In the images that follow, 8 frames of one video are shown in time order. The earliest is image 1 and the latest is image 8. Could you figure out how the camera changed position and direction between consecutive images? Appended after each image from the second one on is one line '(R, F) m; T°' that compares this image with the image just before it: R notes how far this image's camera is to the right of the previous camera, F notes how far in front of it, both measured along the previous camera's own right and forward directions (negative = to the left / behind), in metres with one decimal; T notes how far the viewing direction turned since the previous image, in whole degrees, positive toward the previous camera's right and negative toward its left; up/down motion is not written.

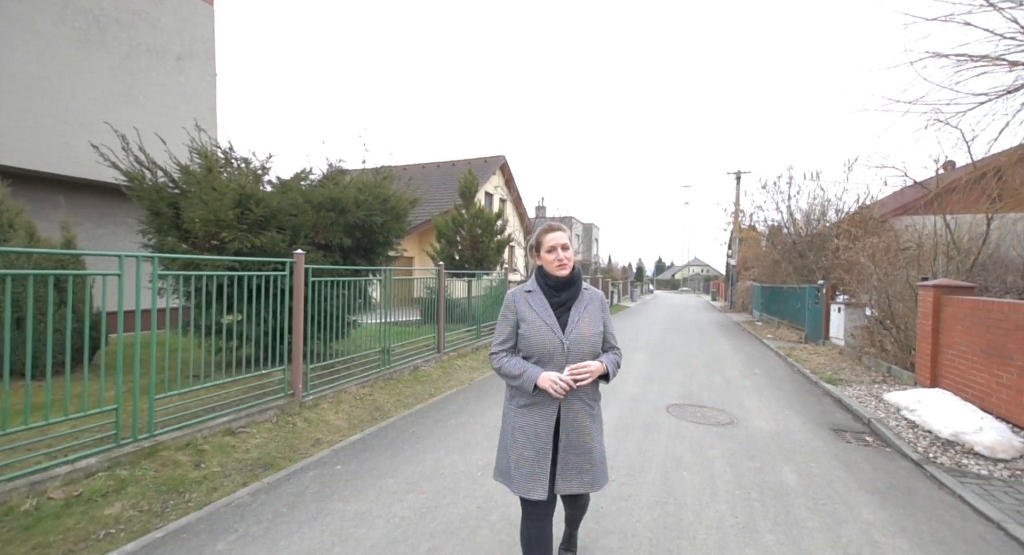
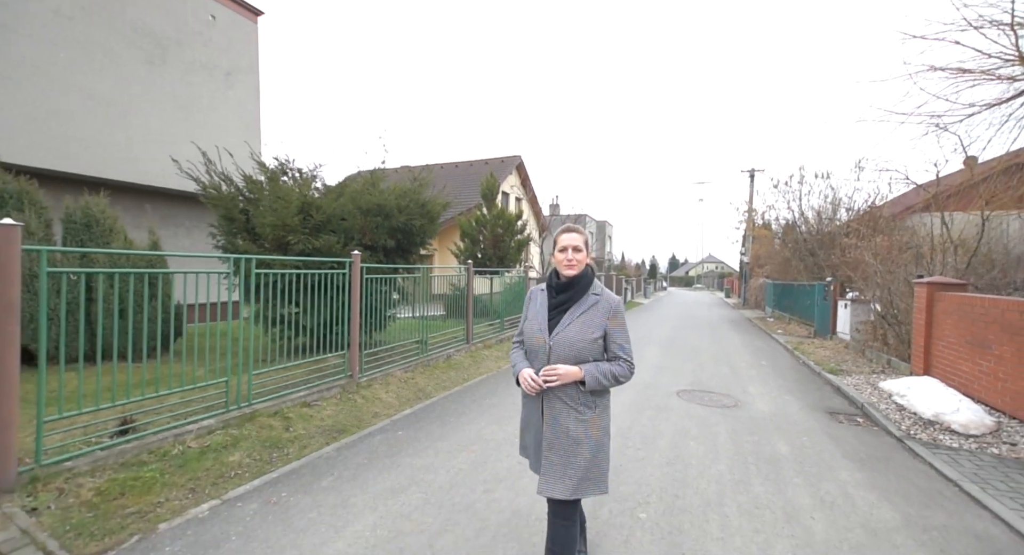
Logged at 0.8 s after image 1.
(-0.2, -0.7) m; -2°
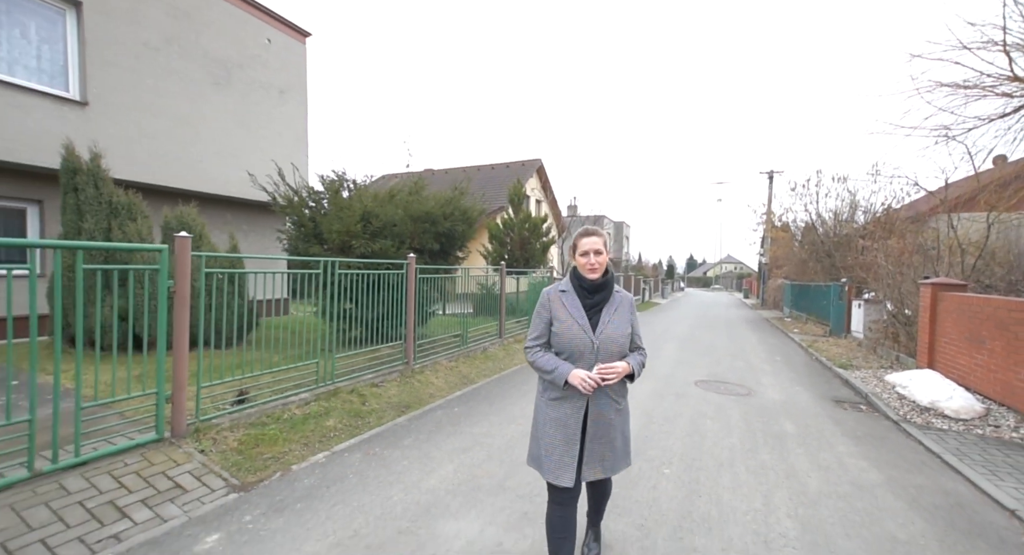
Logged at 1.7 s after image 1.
(-0.3, -0.8) m; -2°
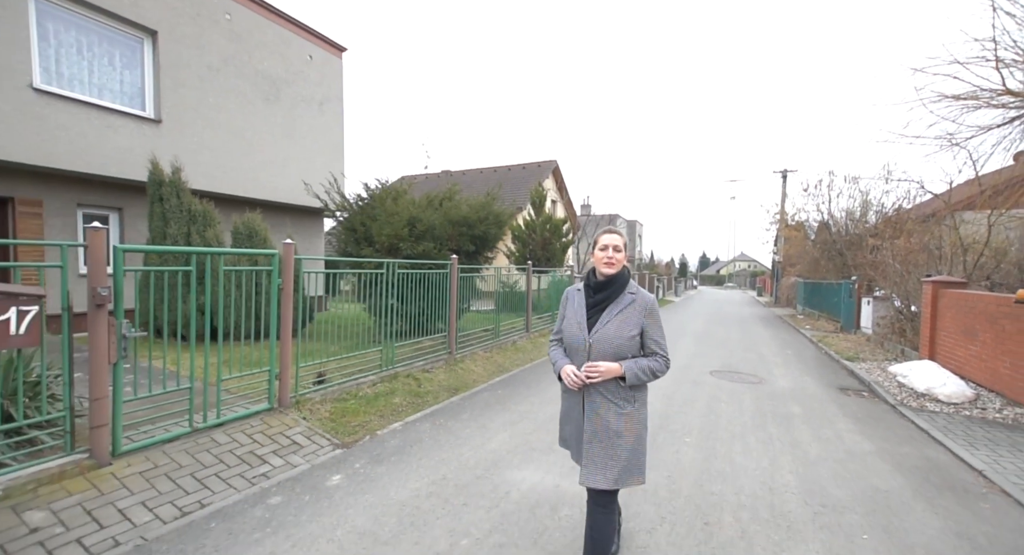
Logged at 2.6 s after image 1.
(-0.3, -0.7) m; -1°
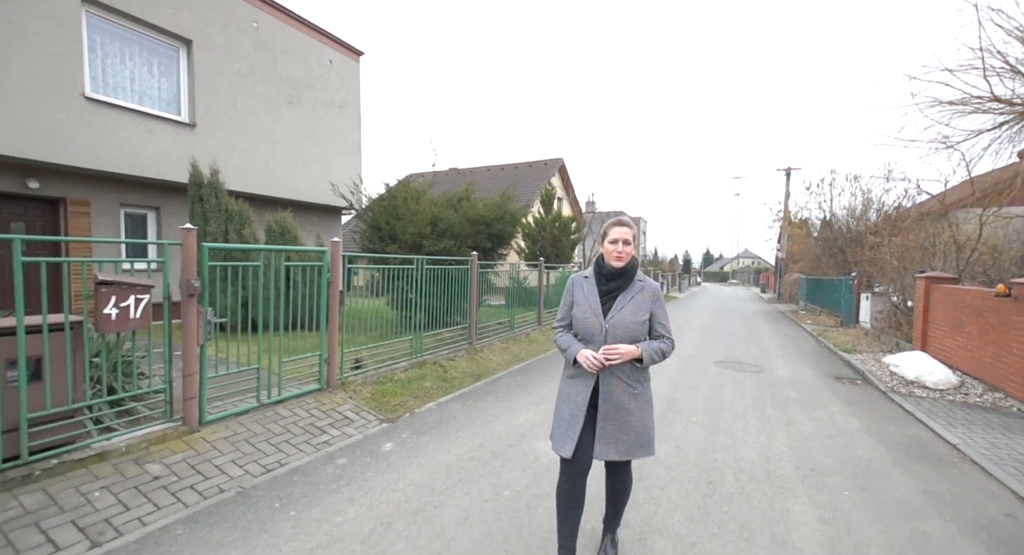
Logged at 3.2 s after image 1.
(-0.2, -0.5) m; 0°
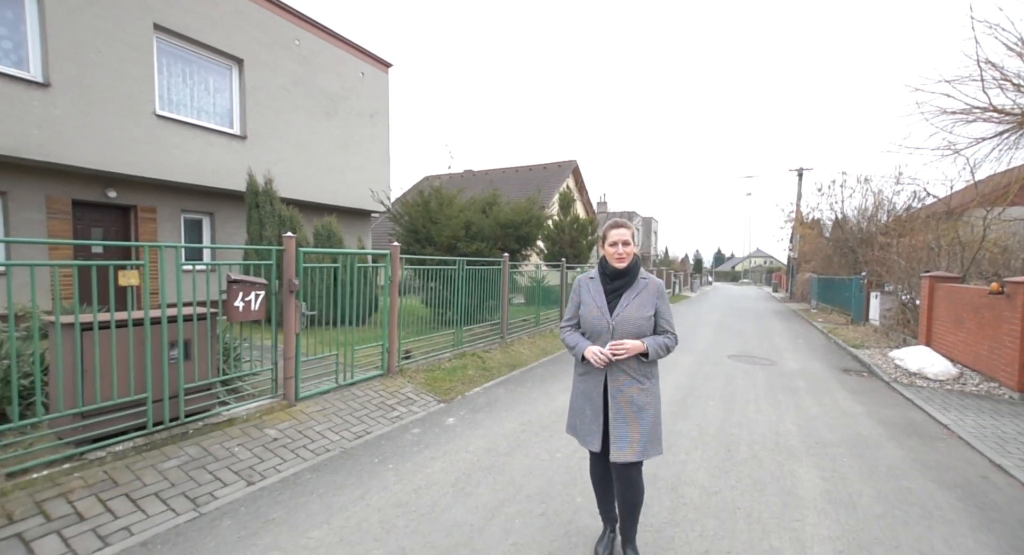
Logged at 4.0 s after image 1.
(-0.3, -0.7) m; -1°
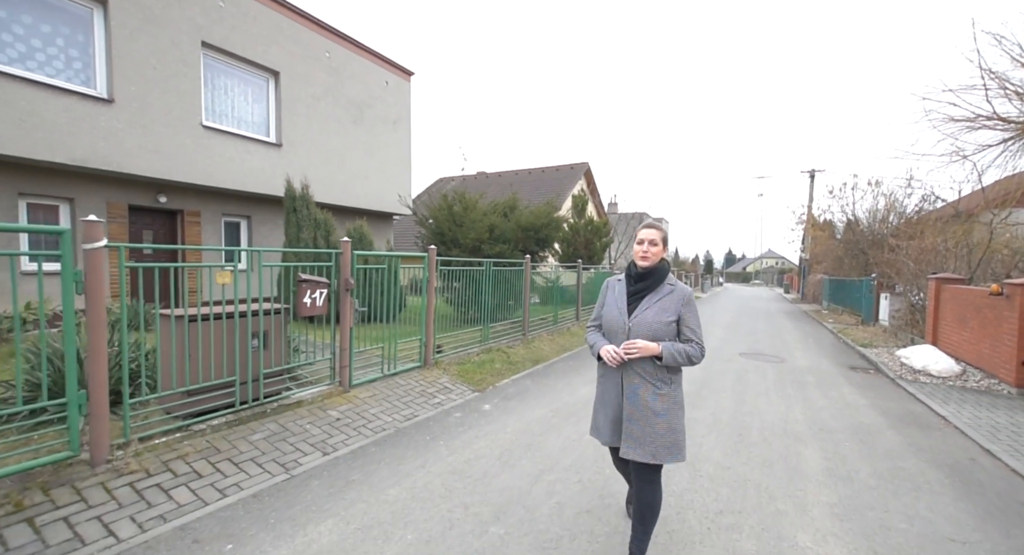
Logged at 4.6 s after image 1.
(-0.2, -0.5) m; -1°
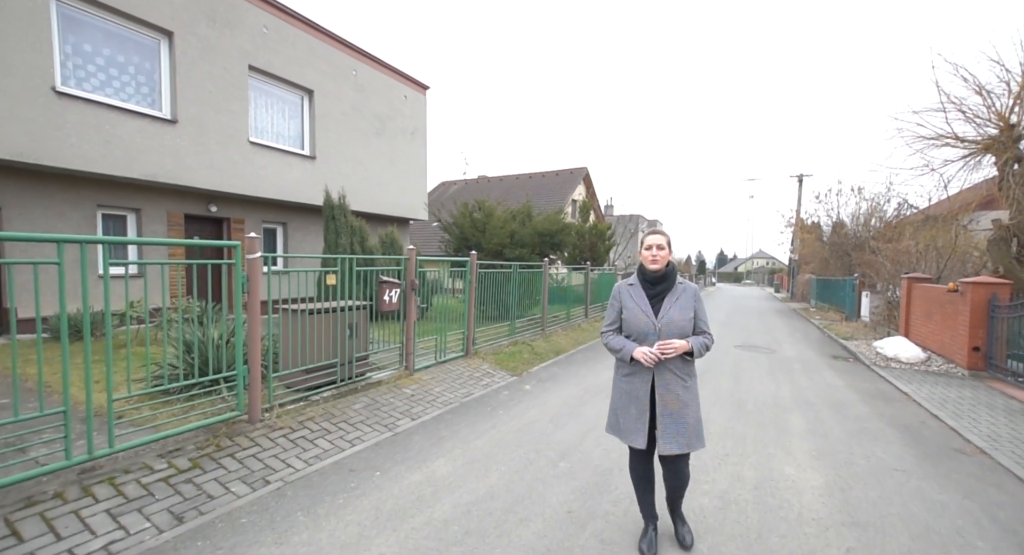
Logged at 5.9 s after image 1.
(-0.6, -1.0) m; +1°
